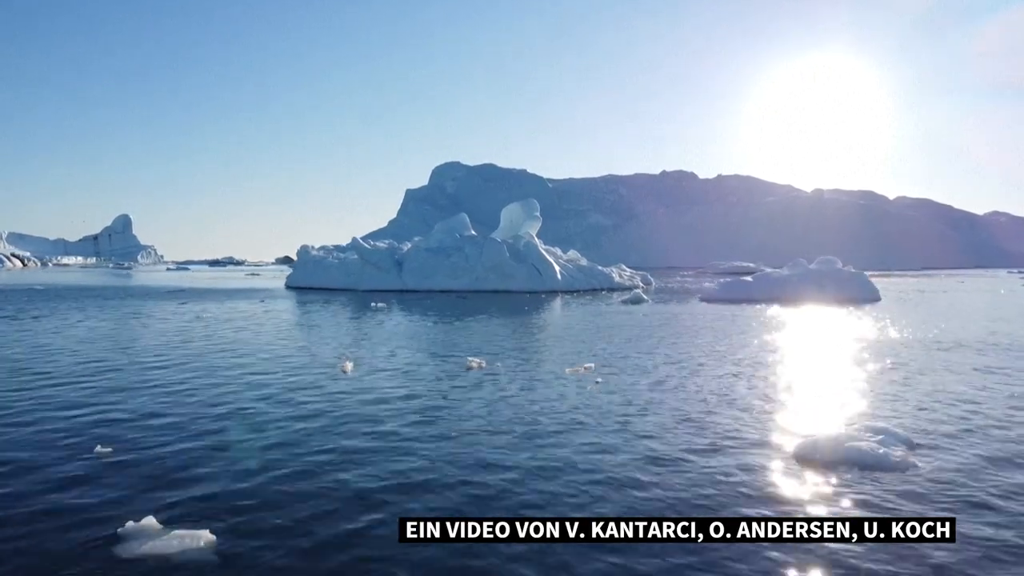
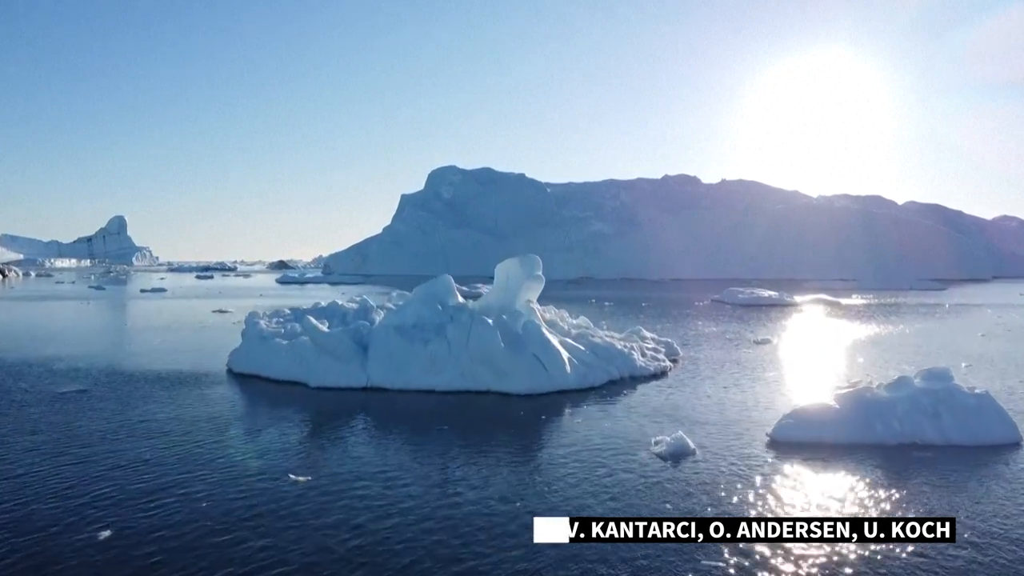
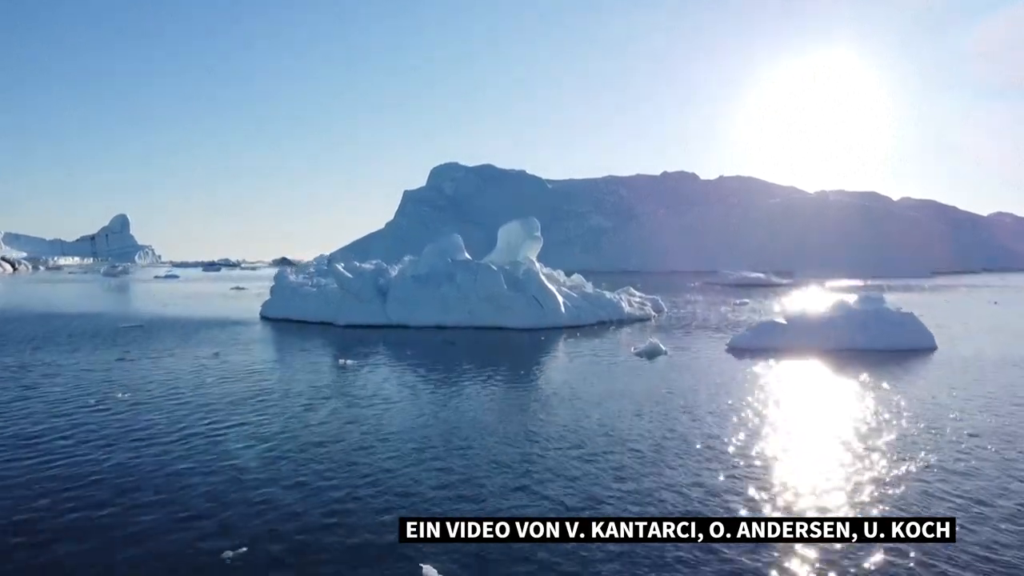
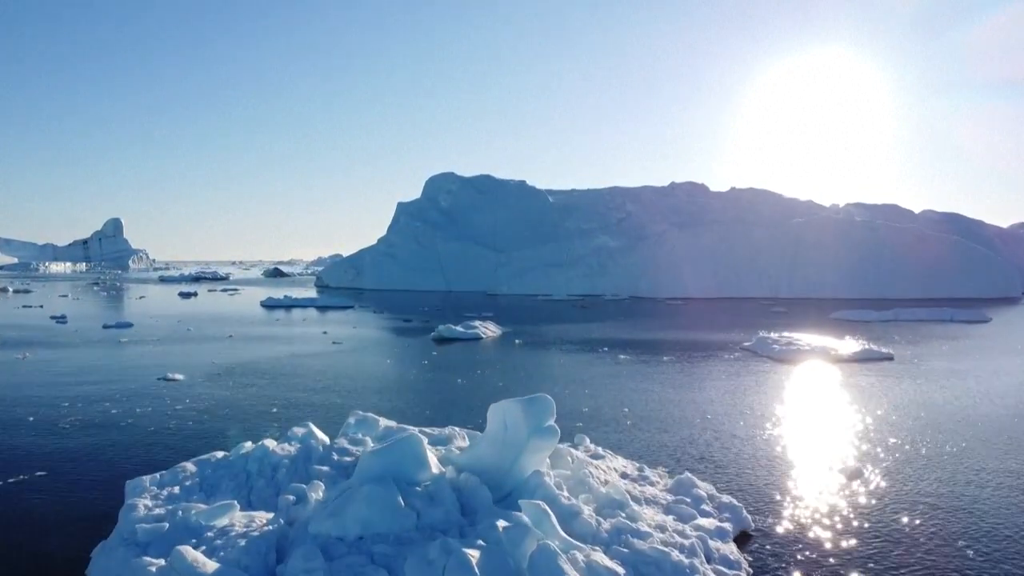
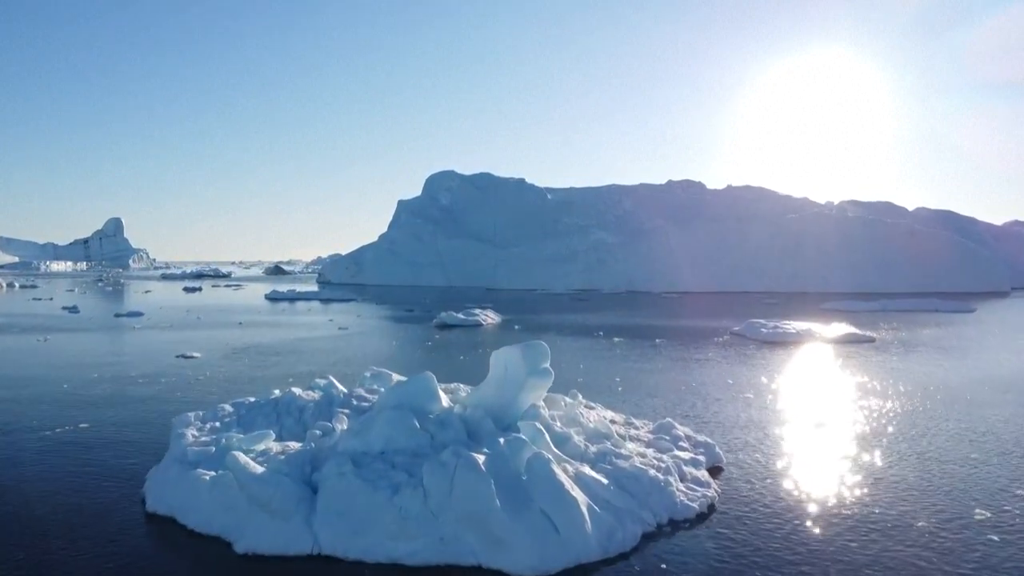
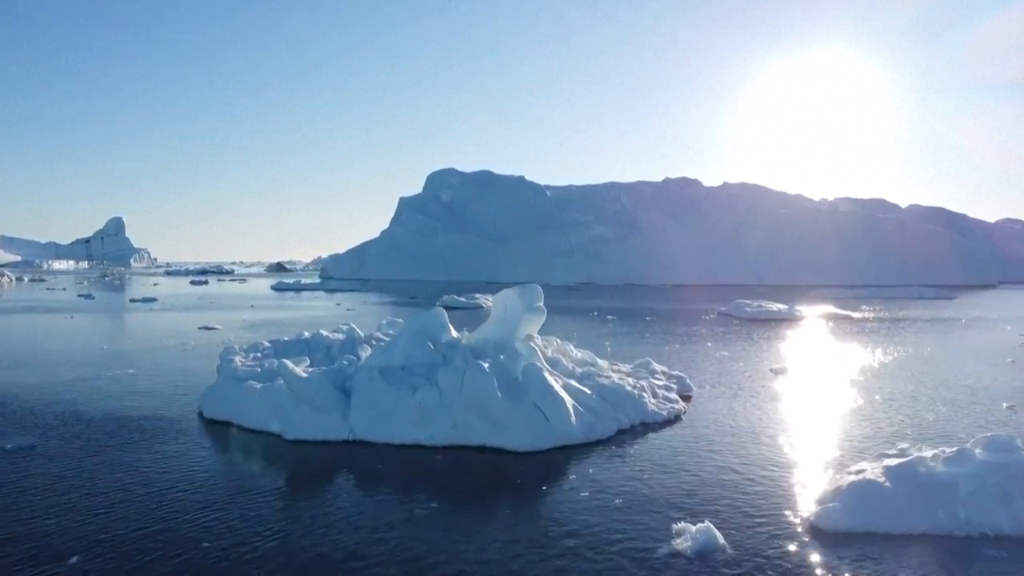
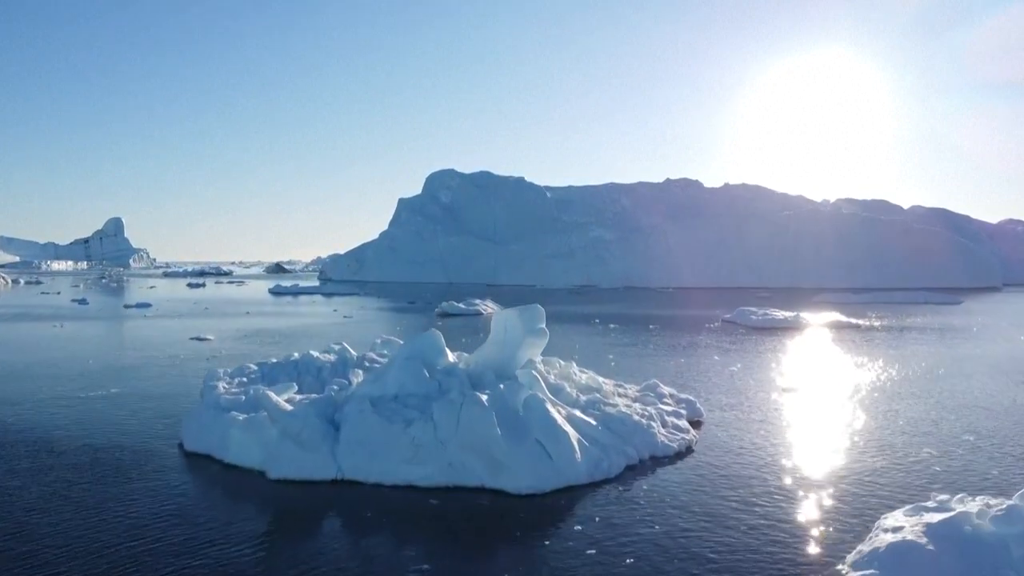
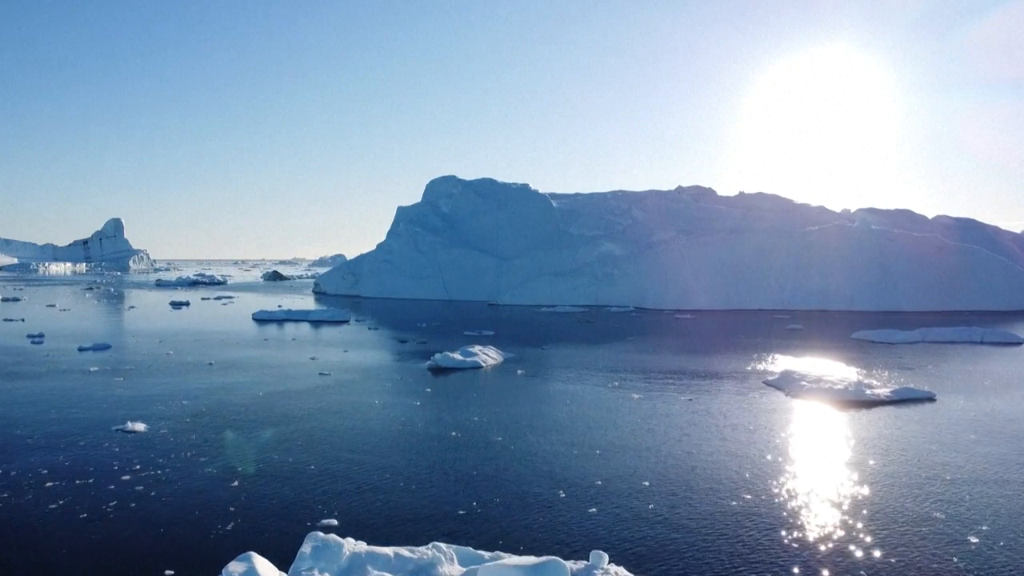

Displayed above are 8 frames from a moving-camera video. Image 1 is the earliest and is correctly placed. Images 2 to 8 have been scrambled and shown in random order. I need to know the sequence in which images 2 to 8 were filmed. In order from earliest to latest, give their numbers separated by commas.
3, 2, 6, 7, 5, 4, 8
